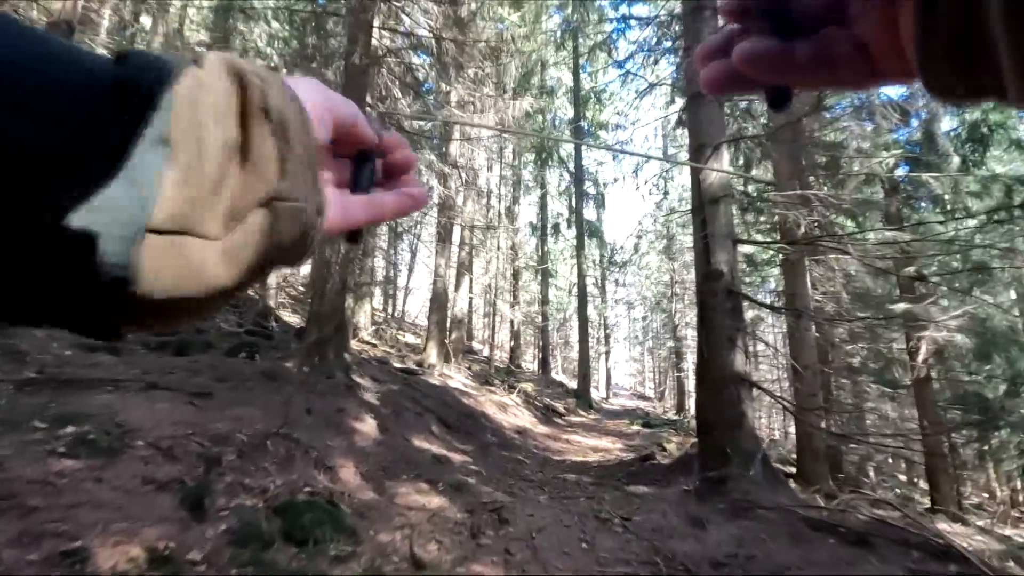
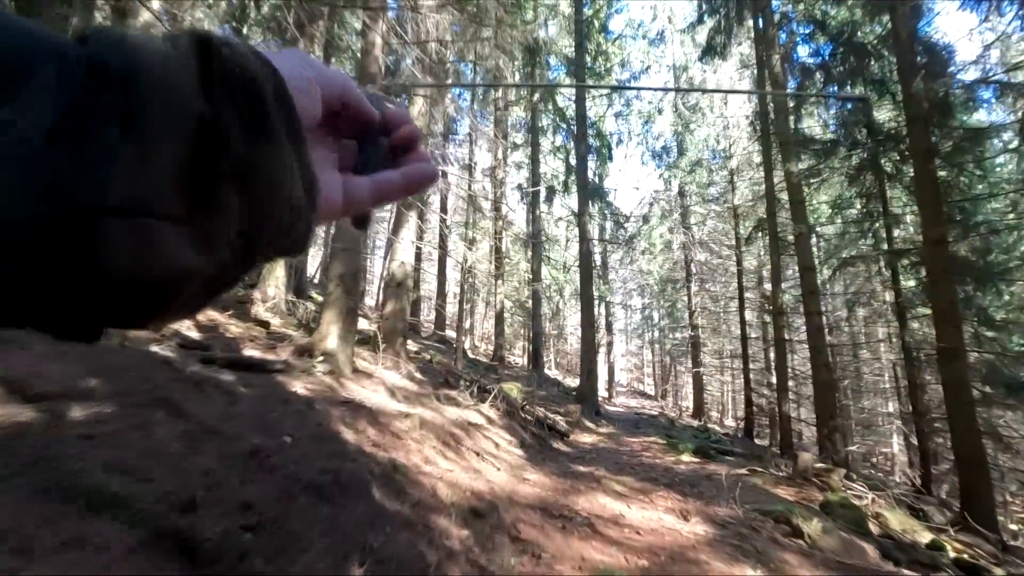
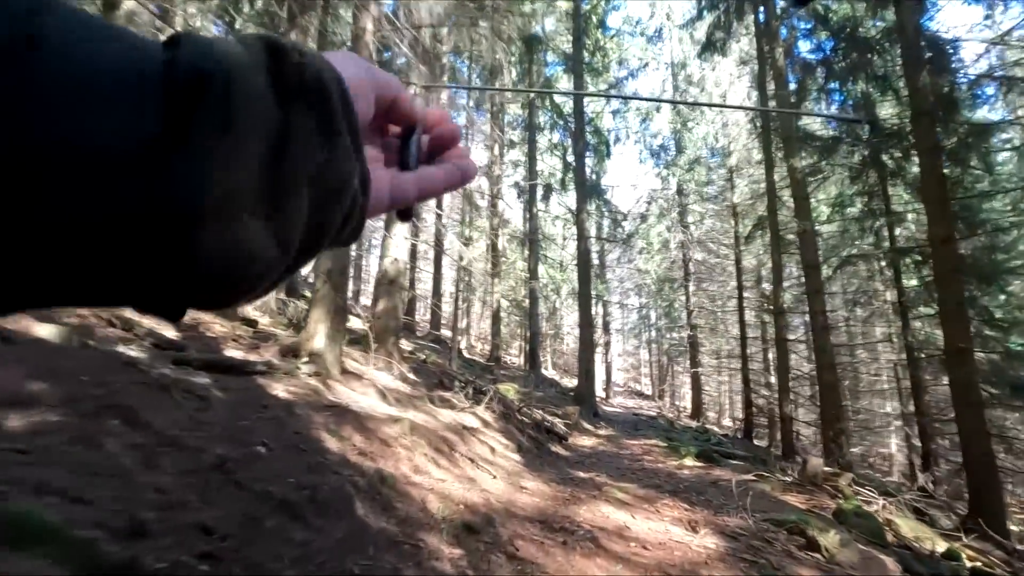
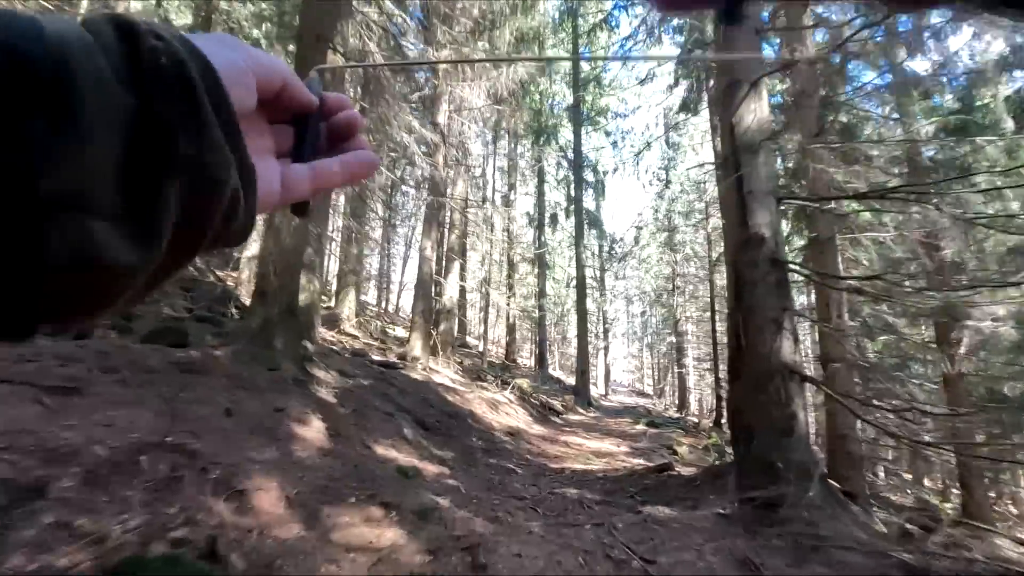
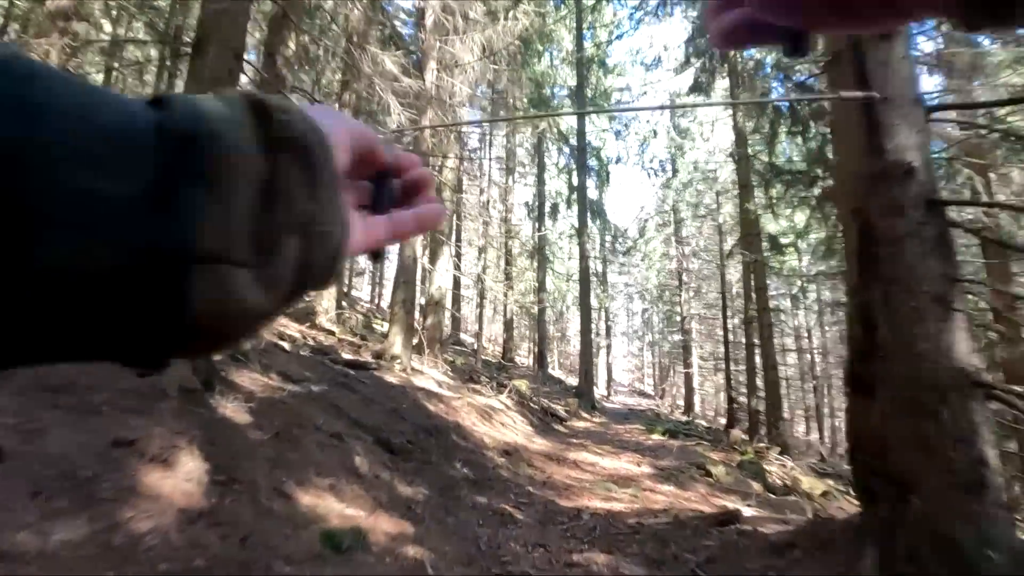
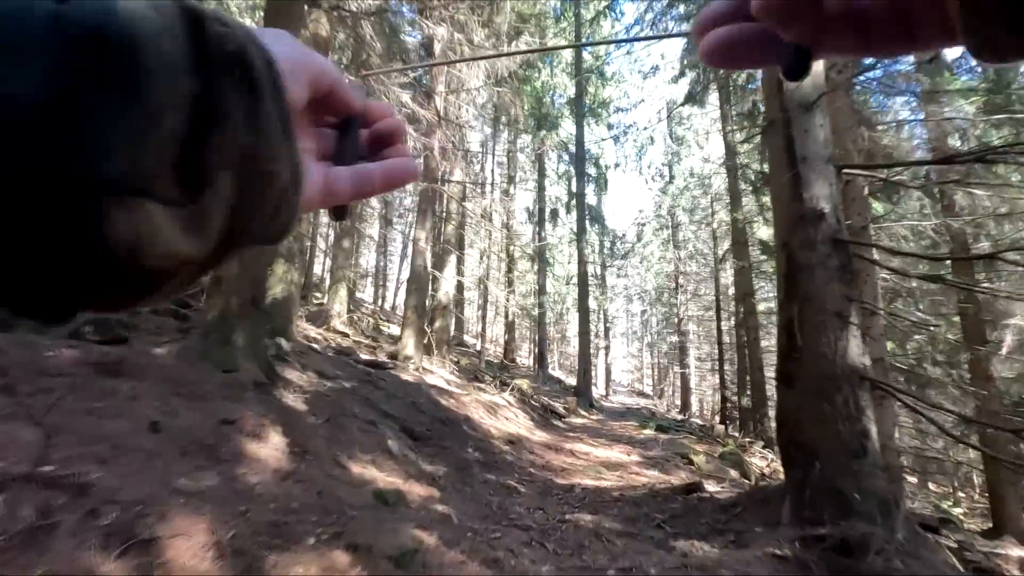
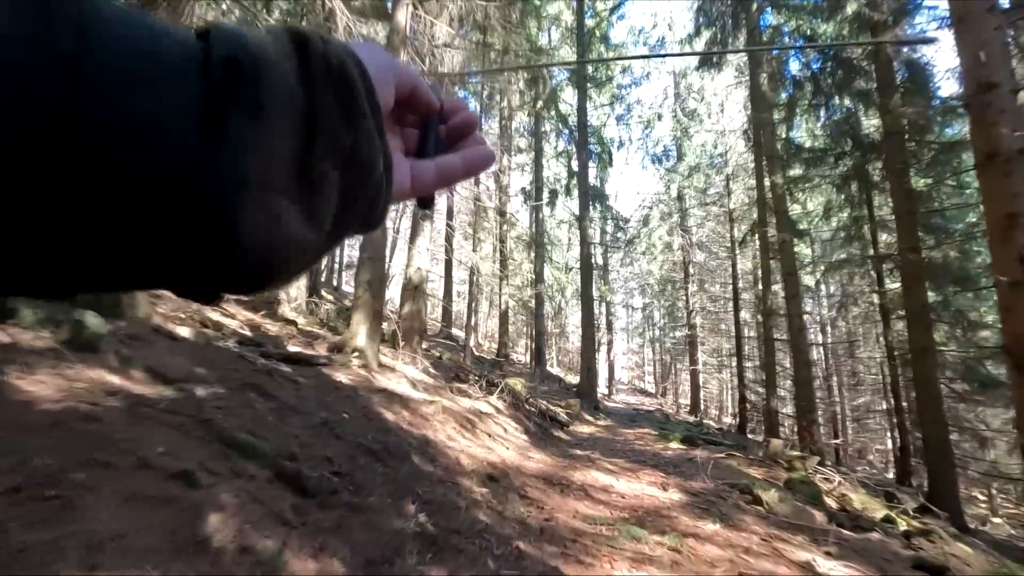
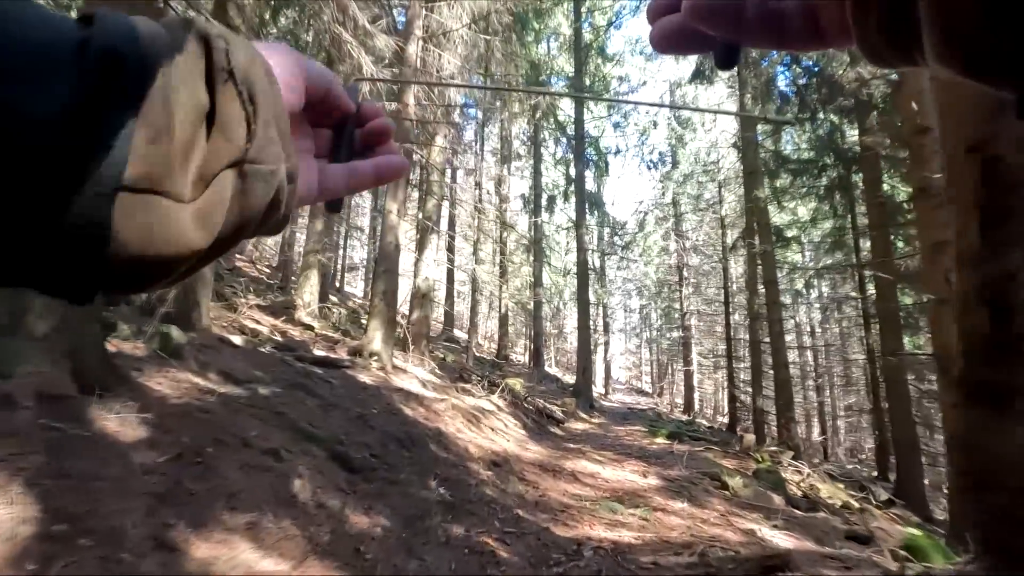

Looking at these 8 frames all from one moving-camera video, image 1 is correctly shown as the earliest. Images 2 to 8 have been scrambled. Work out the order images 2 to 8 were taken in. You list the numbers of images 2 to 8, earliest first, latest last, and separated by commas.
4, 6, 5, 8, 7, 2, 3
